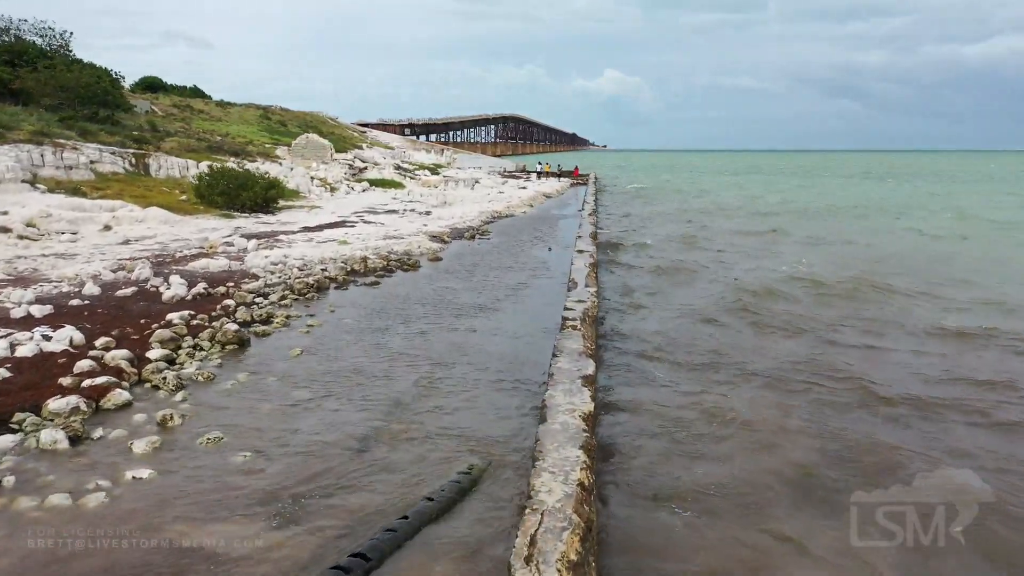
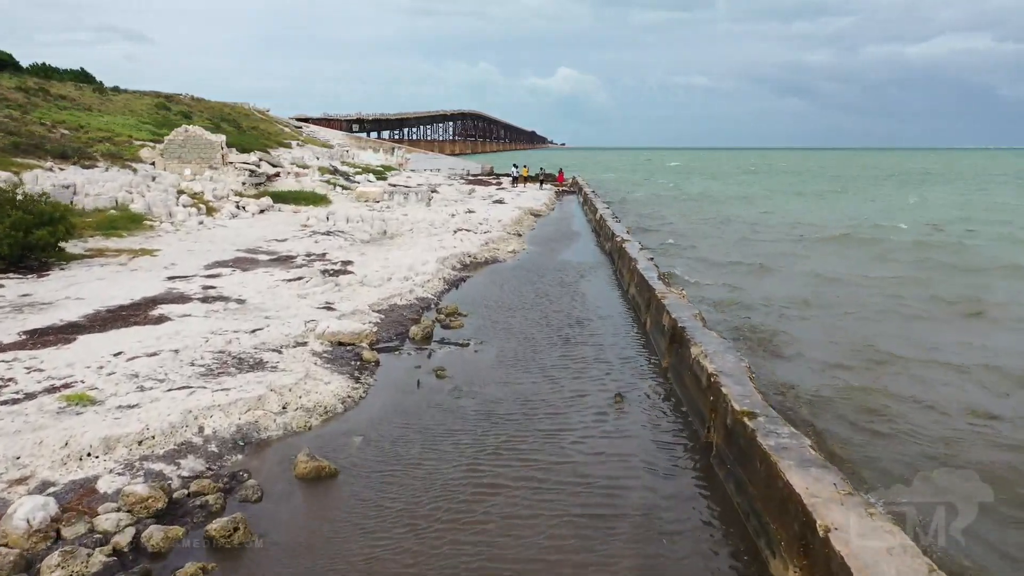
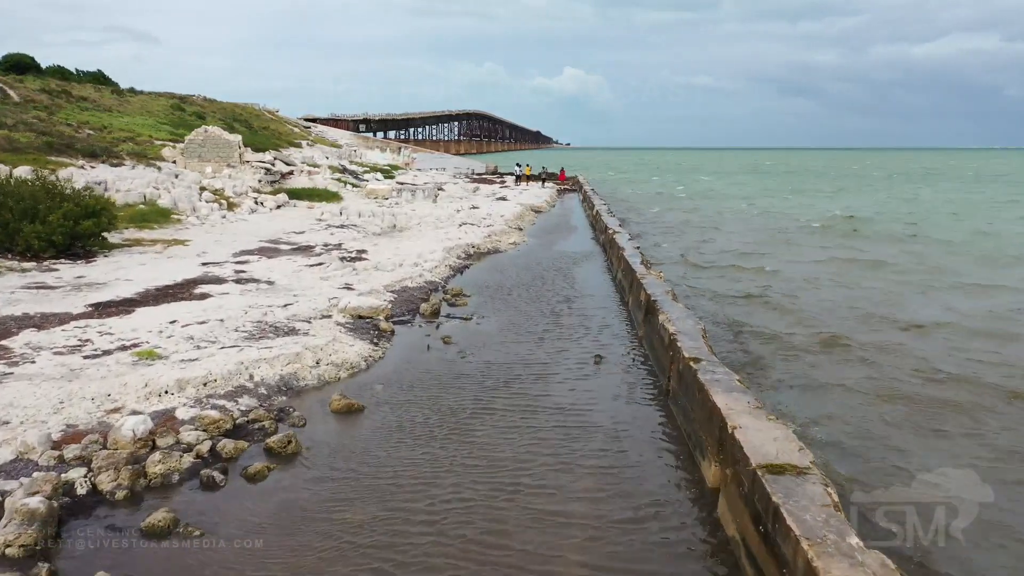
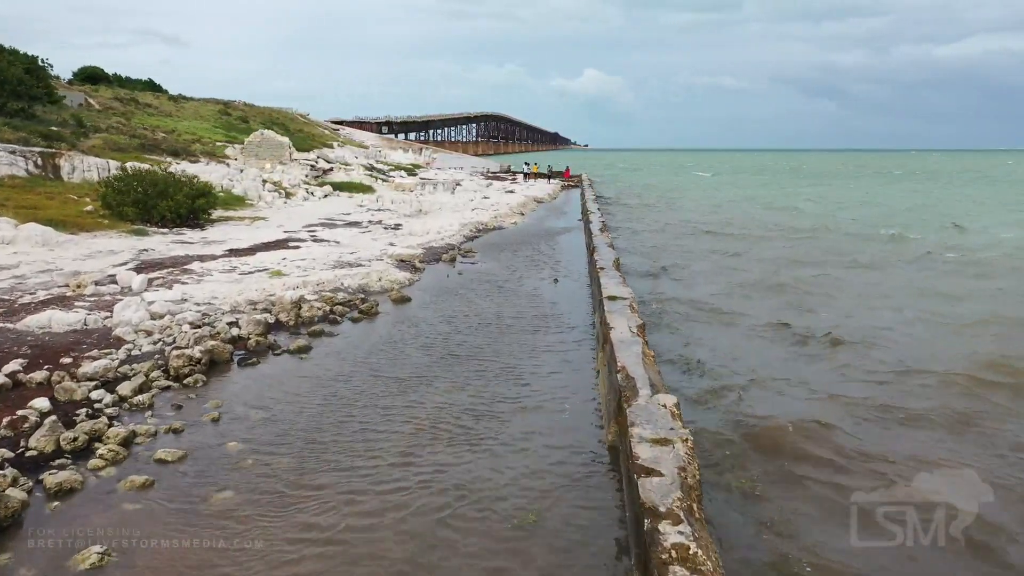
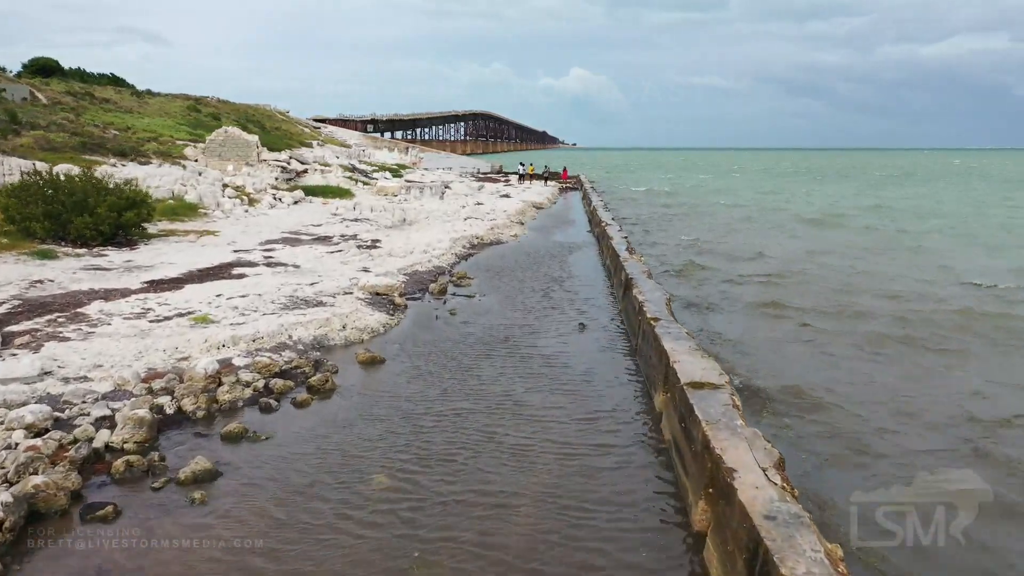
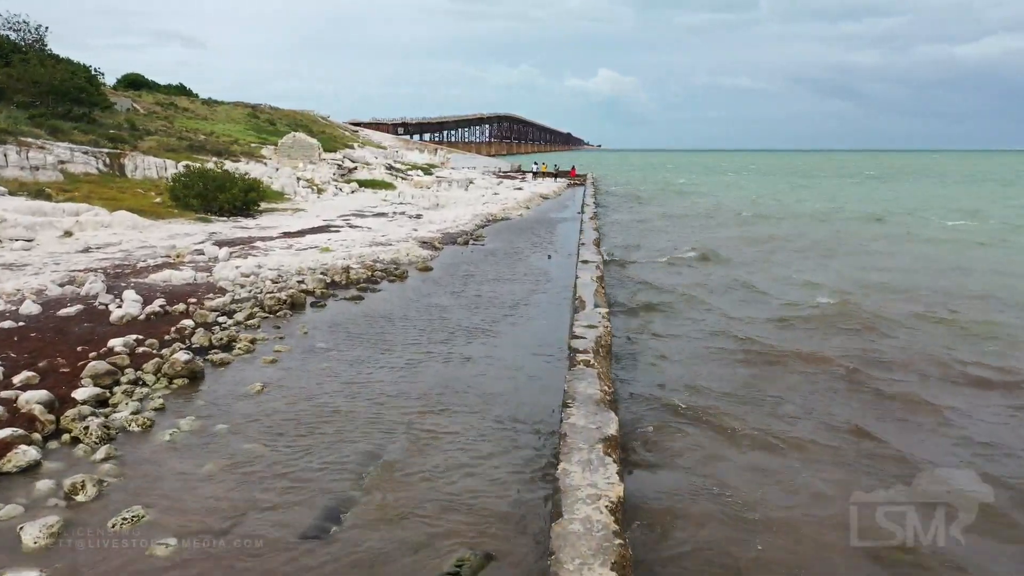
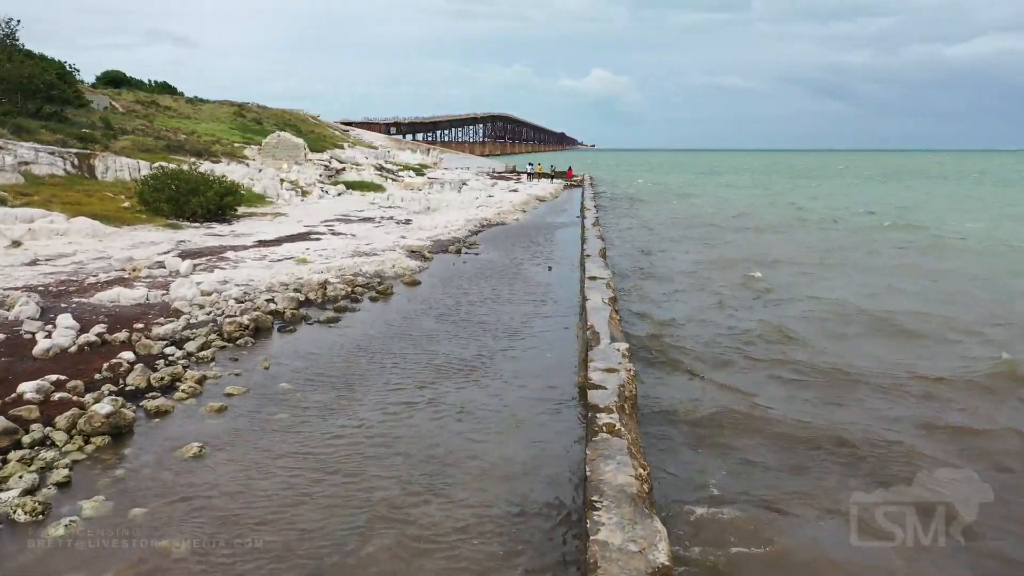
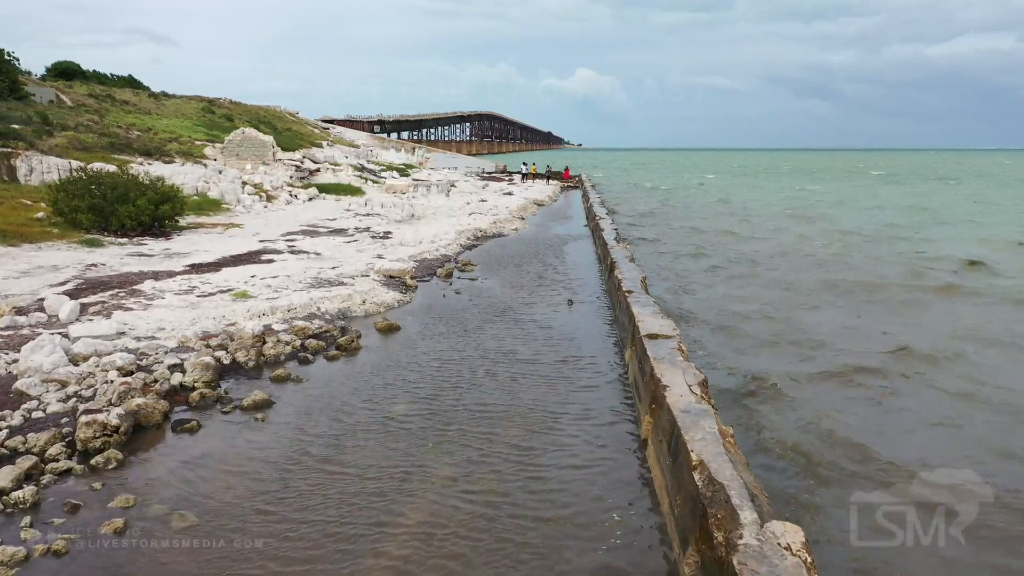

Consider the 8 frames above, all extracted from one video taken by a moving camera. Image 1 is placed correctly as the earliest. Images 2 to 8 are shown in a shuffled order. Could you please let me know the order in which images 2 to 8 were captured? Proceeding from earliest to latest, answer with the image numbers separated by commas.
6, 7, 4, 8, 5, 3, 2
